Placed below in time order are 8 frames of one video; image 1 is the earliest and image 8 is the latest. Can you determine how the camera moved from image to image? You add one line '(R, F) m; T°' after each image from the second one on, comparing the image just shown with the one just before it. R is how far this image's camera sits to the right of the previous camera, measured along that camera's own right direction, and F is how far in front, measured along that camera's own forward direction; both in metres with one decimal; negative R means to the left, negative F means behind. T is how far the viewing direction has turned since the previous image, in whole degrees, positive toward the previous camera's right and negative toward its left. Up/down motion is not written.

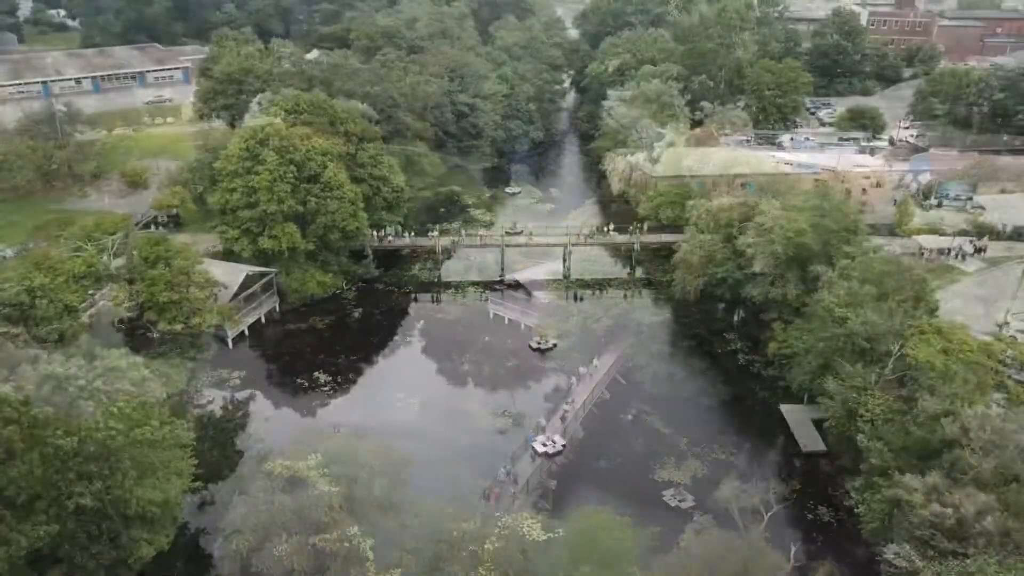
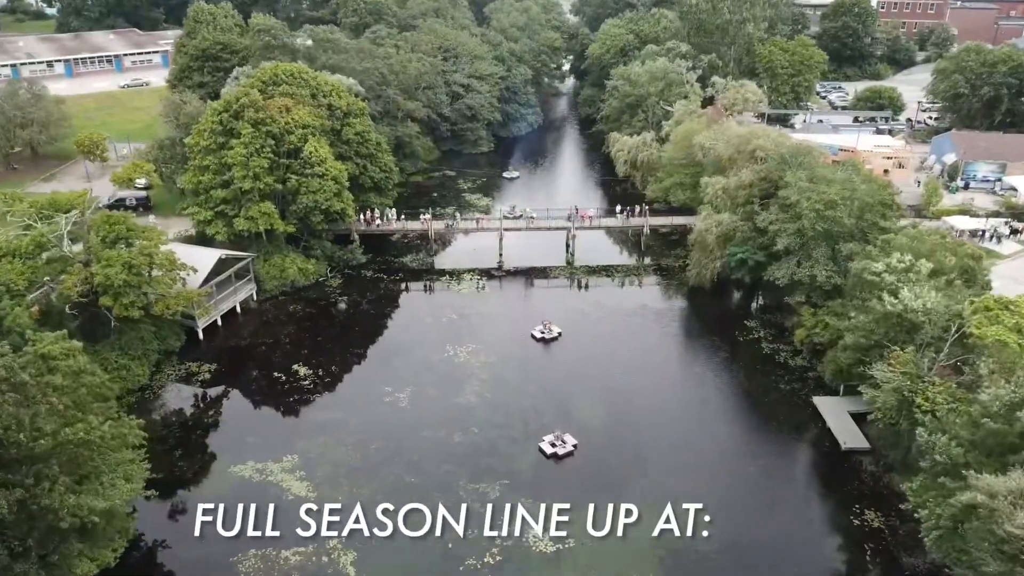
(-0.2, +4.5) m; 0°
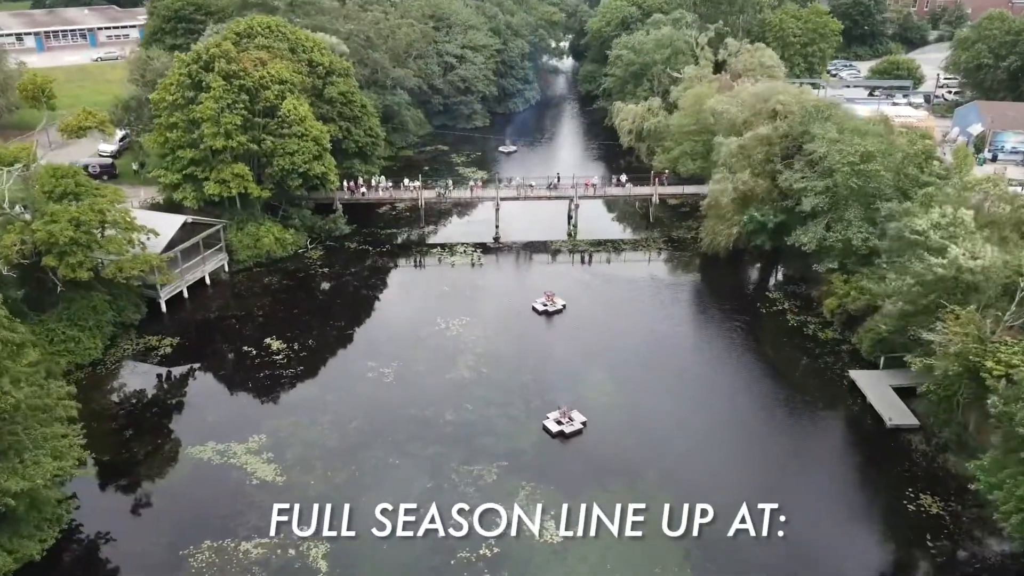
(-0.1, +4.3) m; 0°
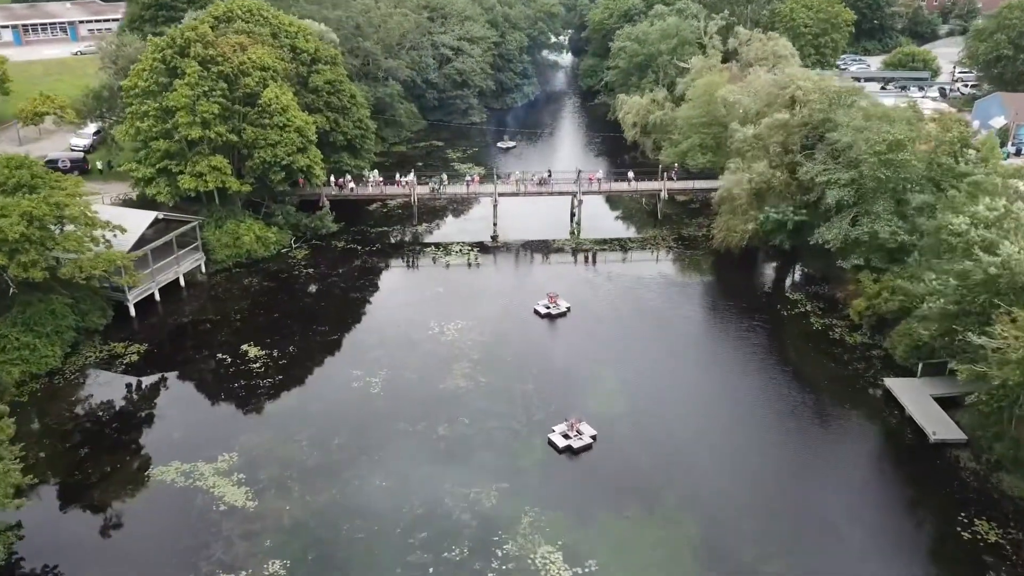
(-0.1, +3.1) m; 0°
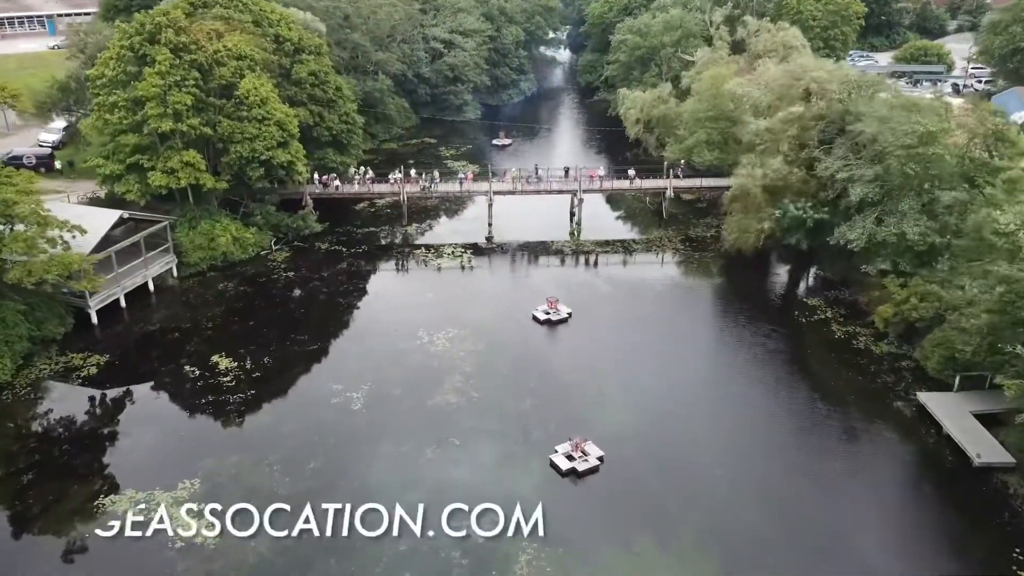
(0.0, +2.8) m; 0°
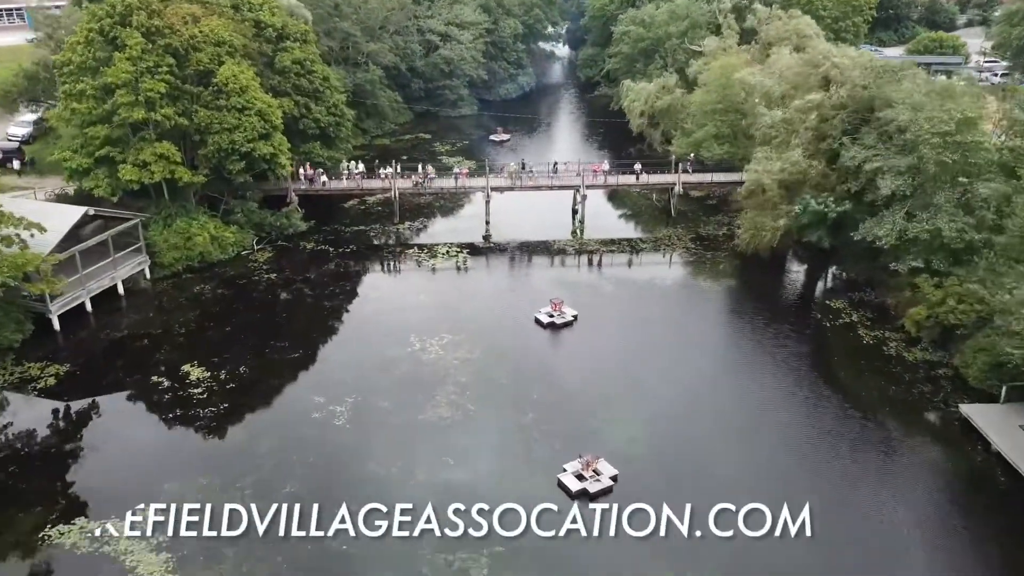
(-0.1, +2.6) m; 0°
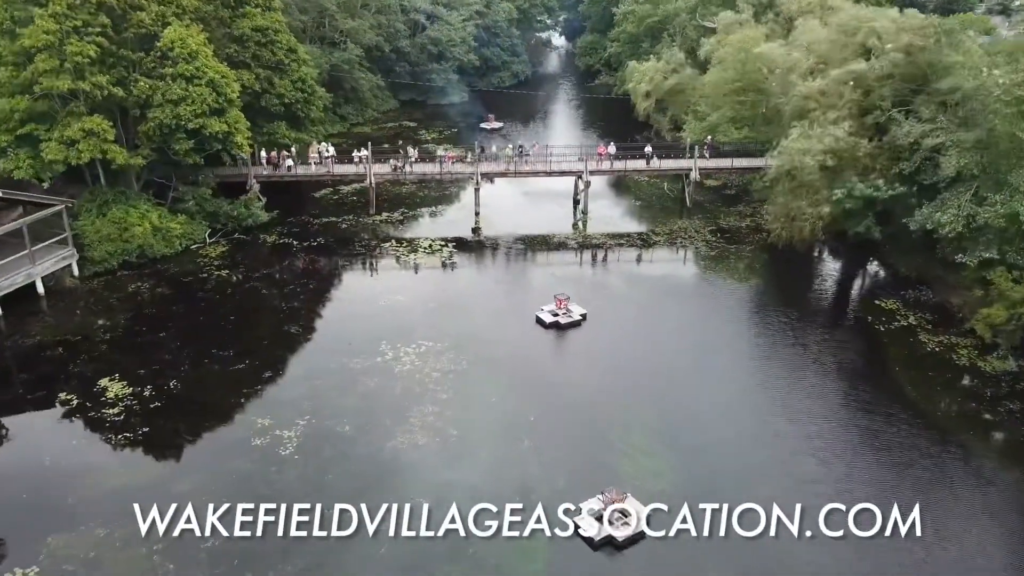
(0.0, +5.0) m; 0°
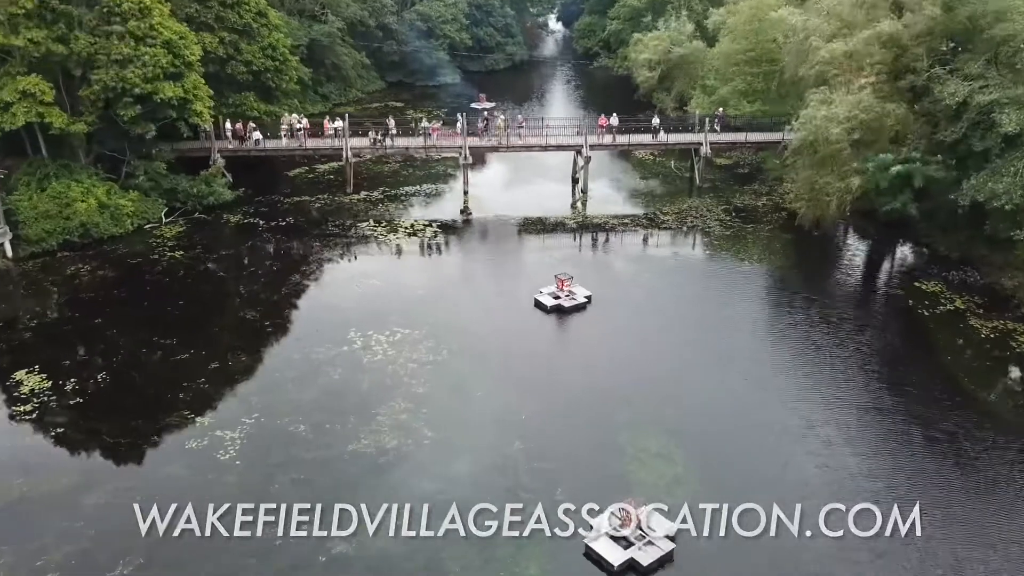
(+0.2, +3.3) m; 0°
